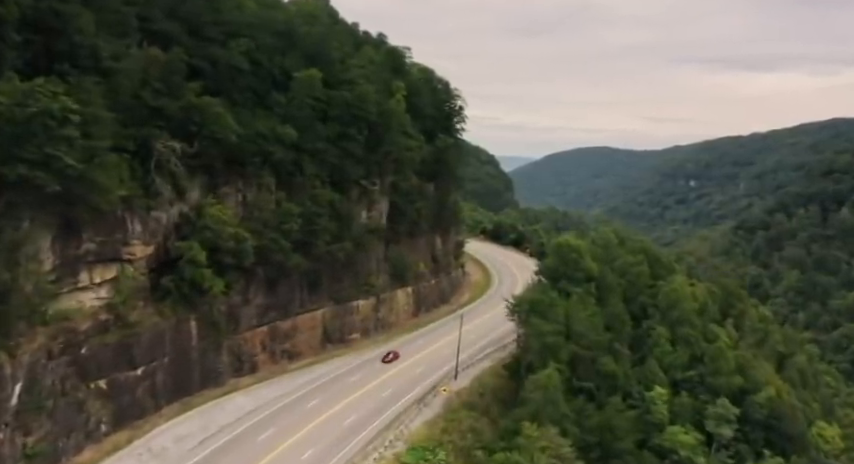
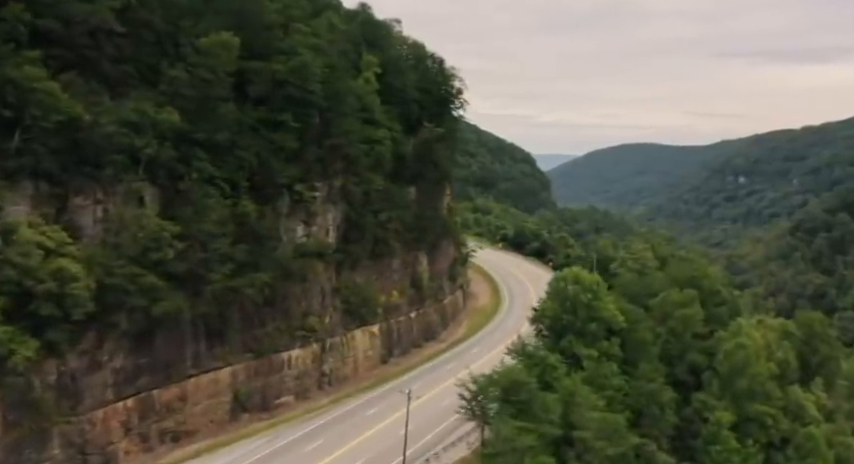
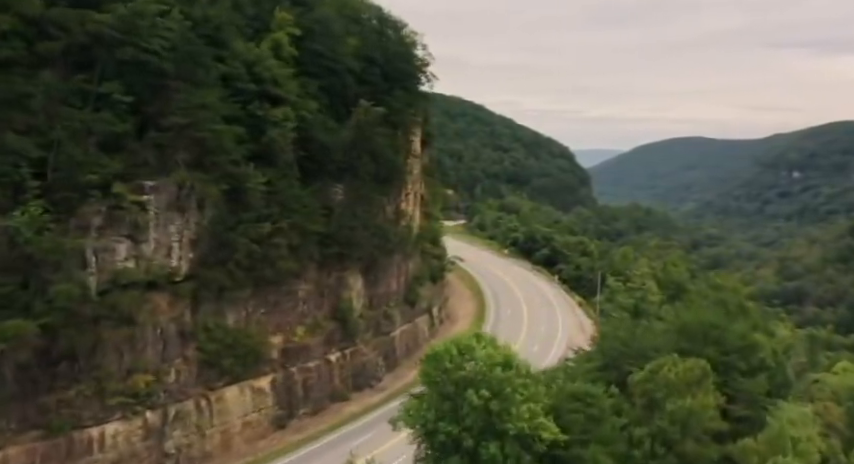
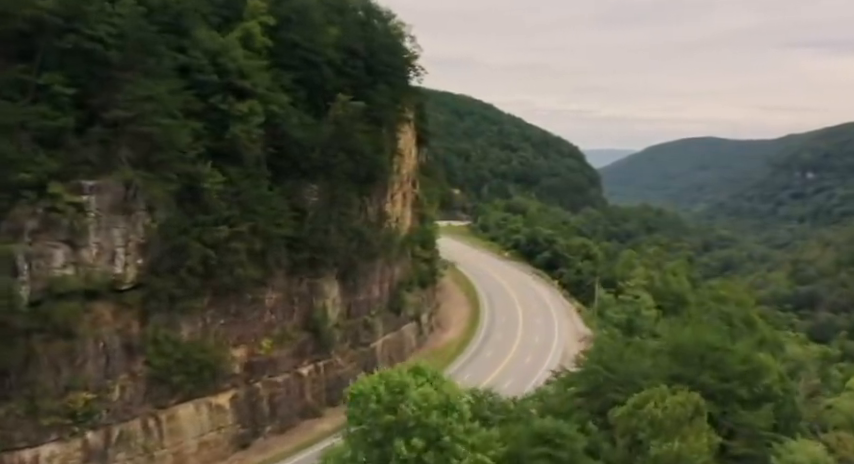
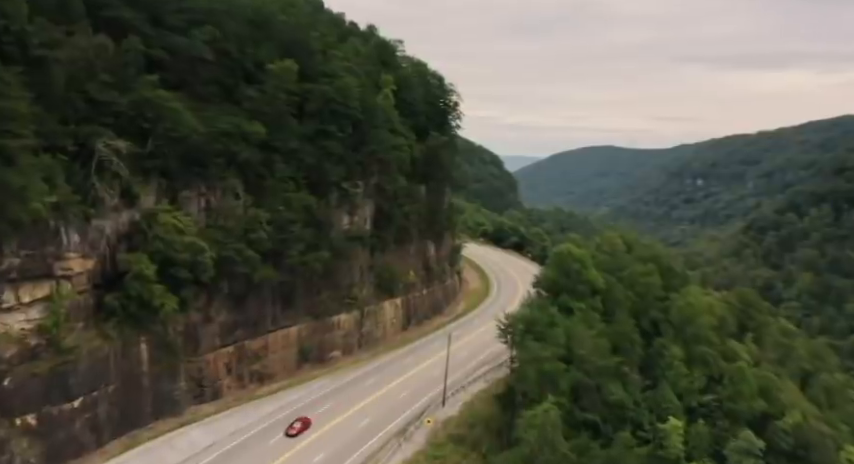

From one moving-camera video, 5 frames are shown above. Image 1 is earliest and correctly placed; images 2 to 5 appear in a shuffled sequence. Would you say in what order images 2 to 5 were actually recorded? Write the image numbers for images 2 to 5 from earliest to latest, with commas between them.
5, 2, 3, 4
